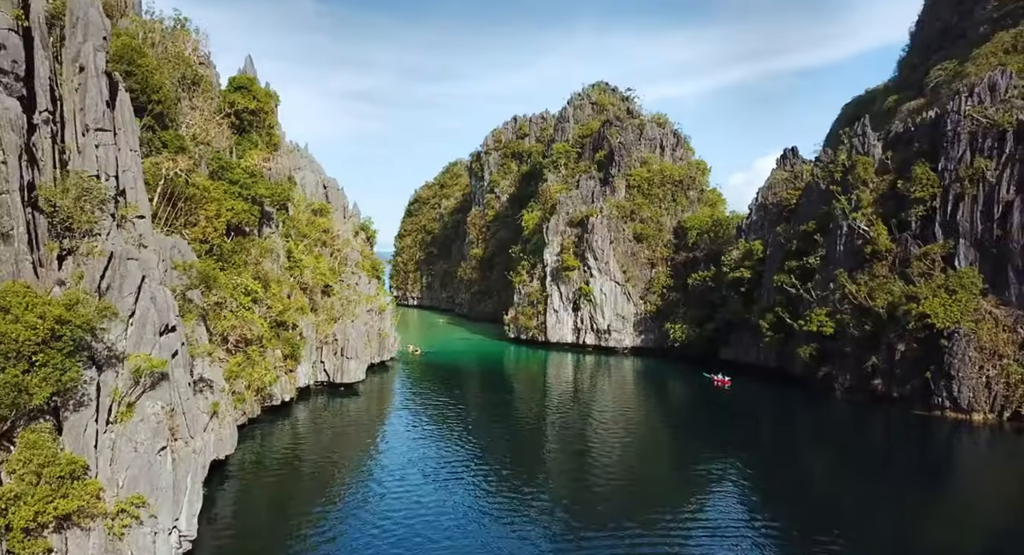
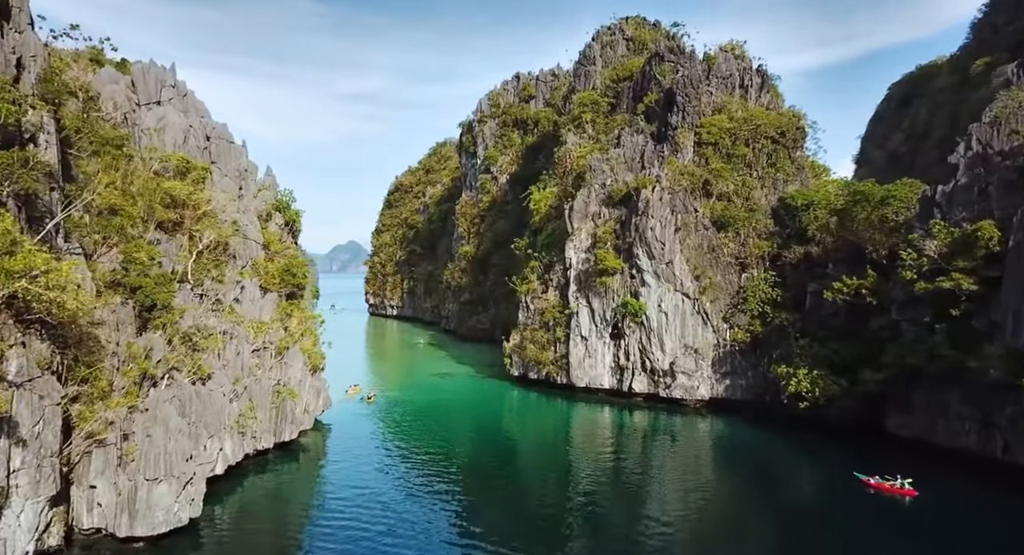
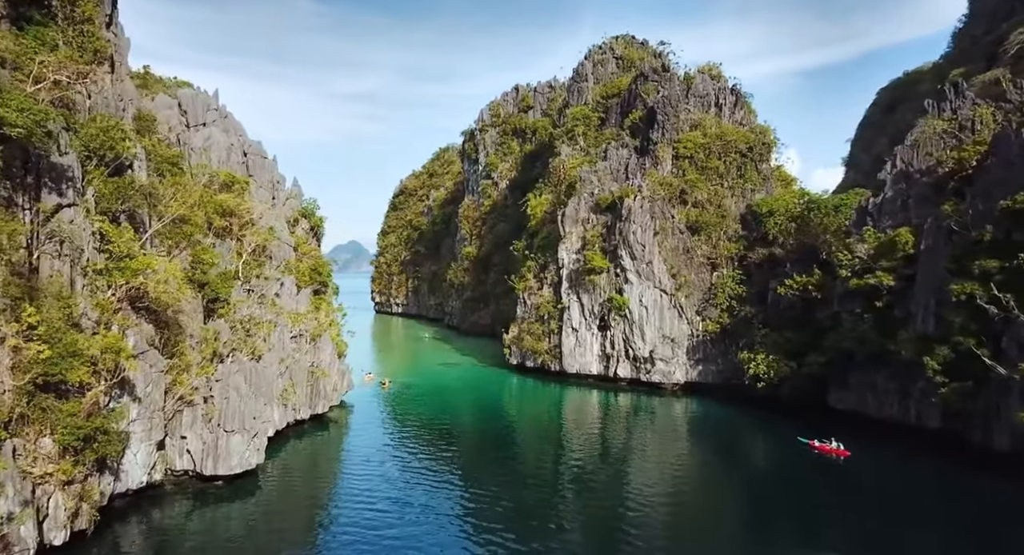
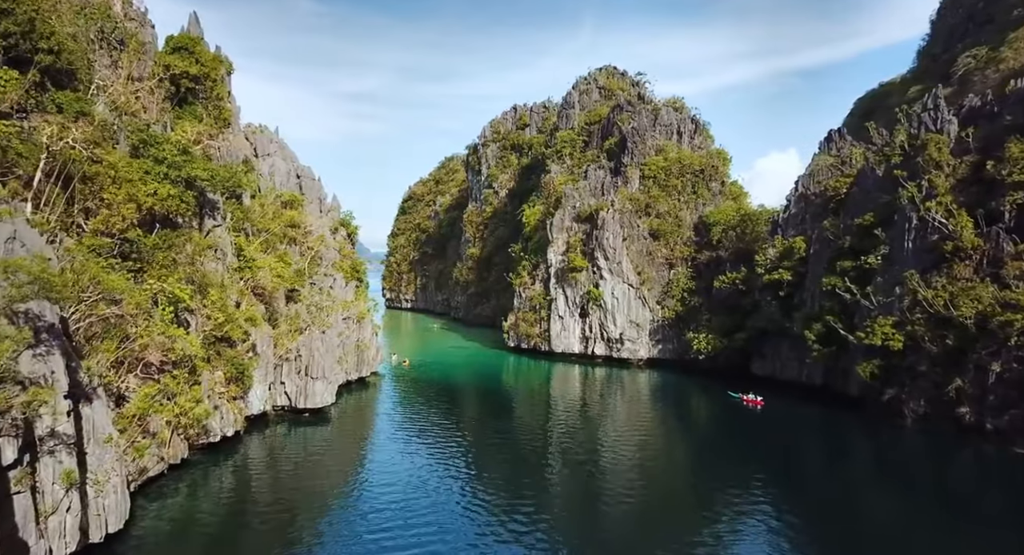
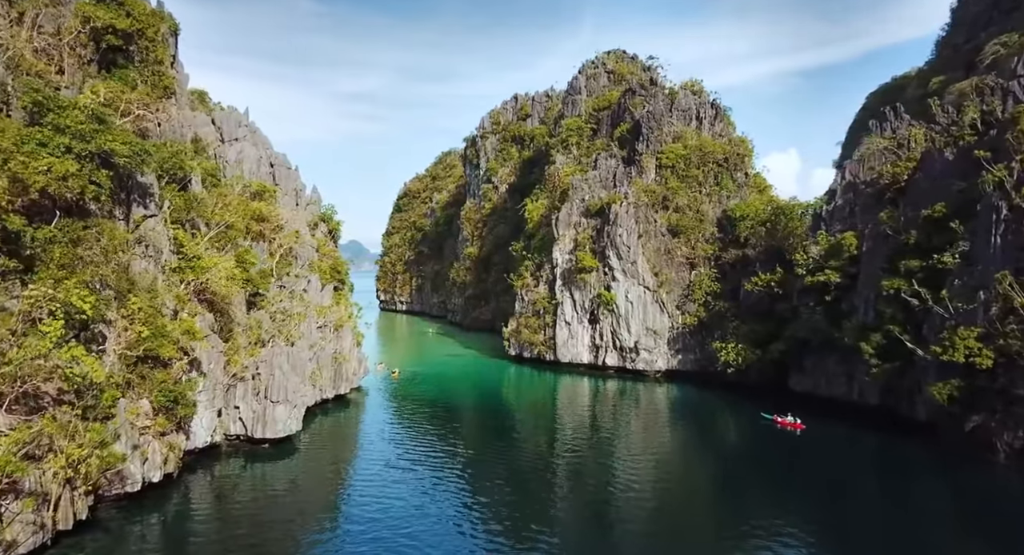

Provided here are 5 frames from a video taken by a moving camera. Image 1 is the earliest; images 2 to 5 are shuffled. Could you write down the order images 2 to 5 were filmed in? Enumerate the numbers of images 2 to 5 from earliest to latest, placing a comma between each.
4, 5, 3, 2
